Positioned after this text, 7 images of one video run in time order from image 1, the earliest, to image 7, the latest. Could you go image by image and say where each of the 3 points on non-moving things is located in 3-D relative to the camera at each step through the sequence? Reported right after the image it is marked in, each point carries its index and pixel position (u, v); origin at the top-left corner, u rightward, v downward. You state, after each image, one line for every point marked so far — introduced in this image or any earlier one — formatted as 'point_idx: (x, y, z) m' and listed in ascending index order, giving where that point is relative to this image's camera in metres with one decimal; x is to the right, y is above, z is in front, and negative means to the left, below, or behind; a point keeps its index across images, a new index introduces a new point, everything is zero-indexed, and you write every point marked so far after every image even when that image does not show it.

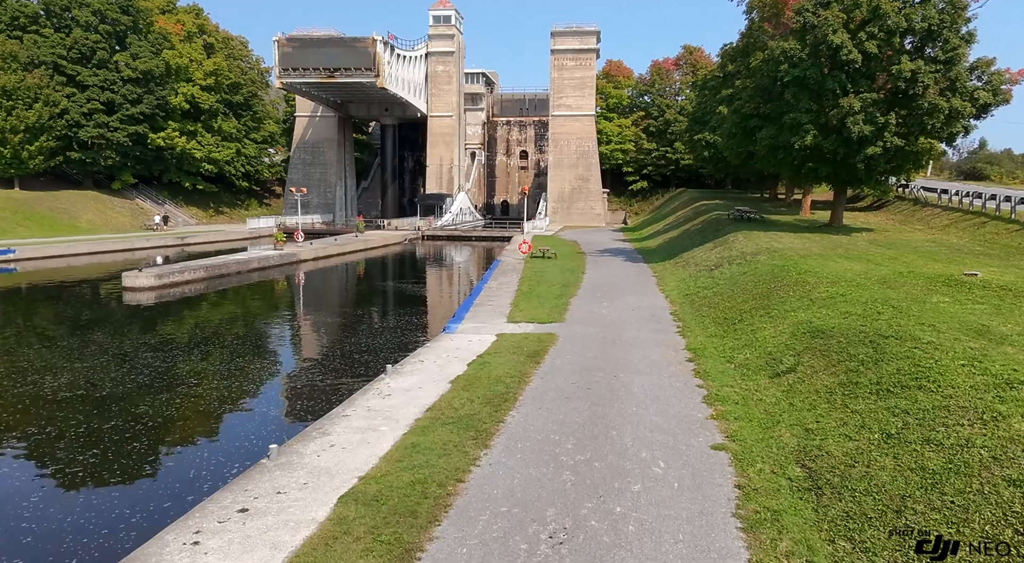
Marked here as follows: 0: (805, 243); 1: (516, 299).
0: (+7.7, +1.0, +17.8) m
1: (+0.1, -0.5, +16.9) m
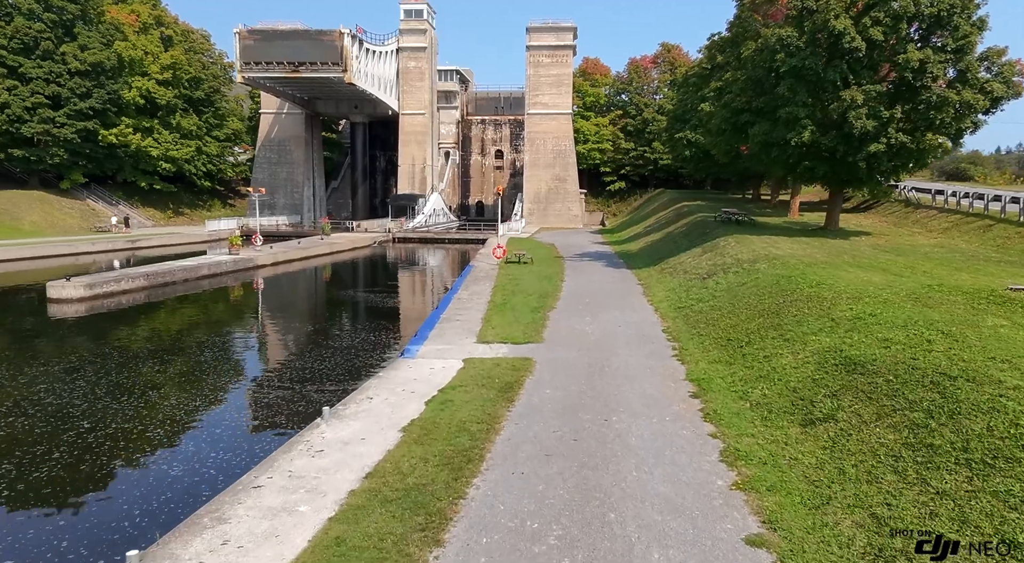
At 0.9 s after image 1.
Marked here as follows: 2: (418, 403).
0: (+7.0, +0.8, +16.2) m
1: (-0.5, -0.7, +15.1) m
2: (-1.2, -1.5, +8.4) m
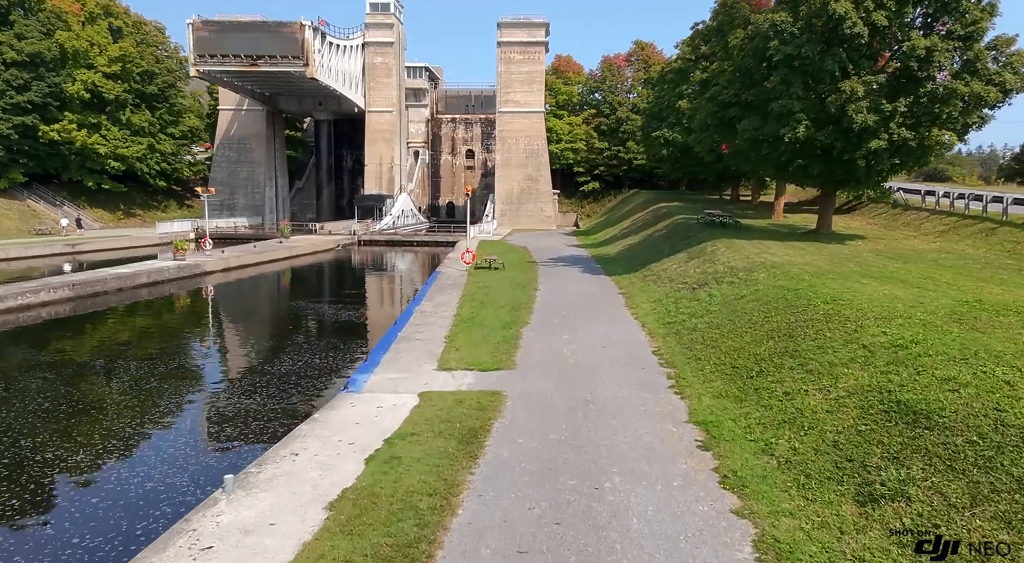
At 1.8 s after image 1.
0: (+6.3, +0.6, +14.7) m
1: (-1.2, -0.9, +13.3) m
2: (-1.5, -1.8, +6.6) m
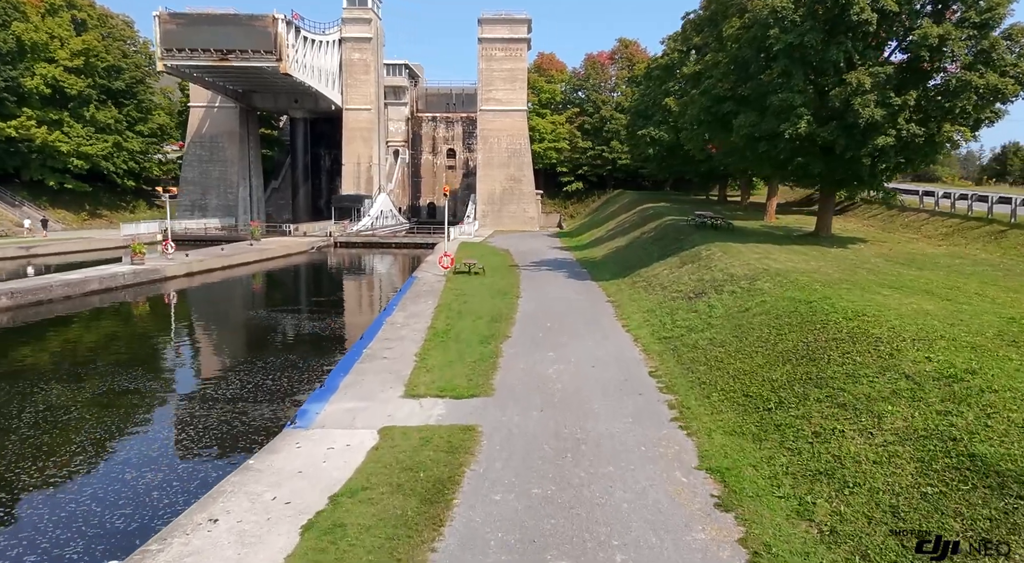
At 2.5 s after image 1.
0: (+5.9, +0.4, +13.5) m
1: (-1.5, -1.1, +11.9) m
2: (-1.7, -1.9, +5.3) m
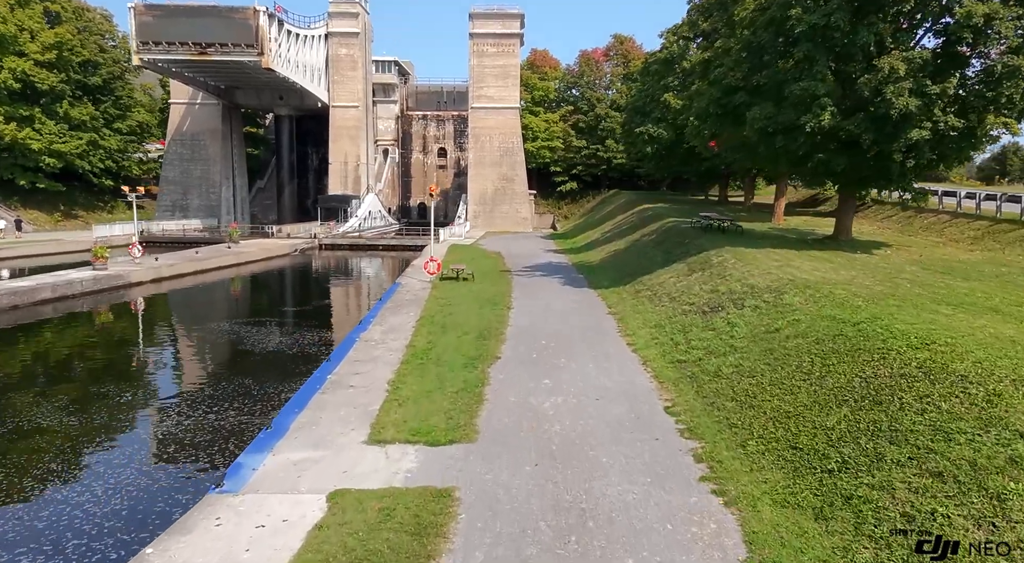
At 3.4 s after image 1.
0: (+5.7, +0.2, +12.0) m
1: (-1.7, -1.3, +10.2) m
2: (-1.8, -2.1, +3.6) m
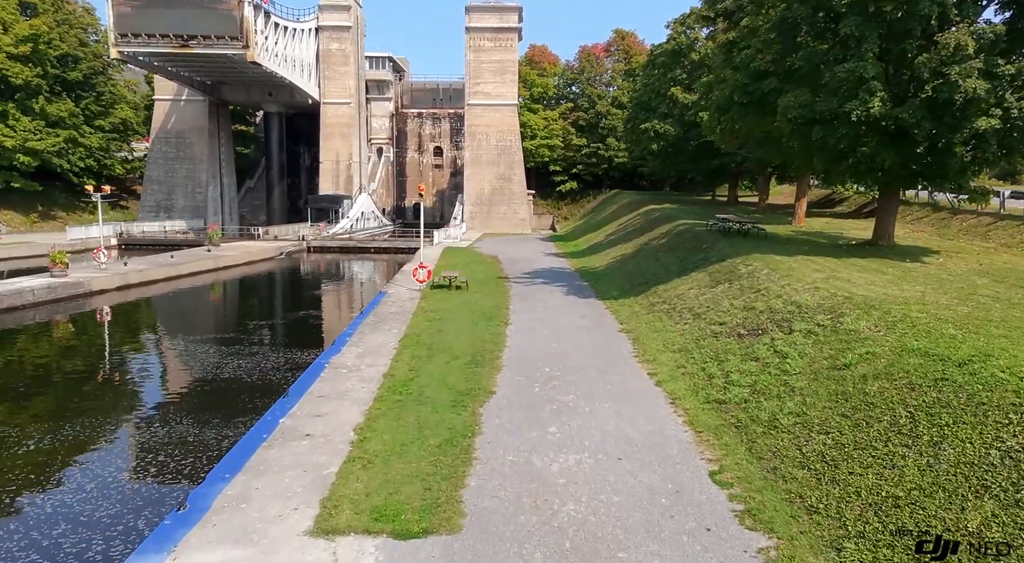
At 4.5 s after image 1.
0: (+5.7, 0.0, +10.0) m
1: (-1.7, -1.6, +8.3) m
2: (-1.8, -2.4, +1.7) m
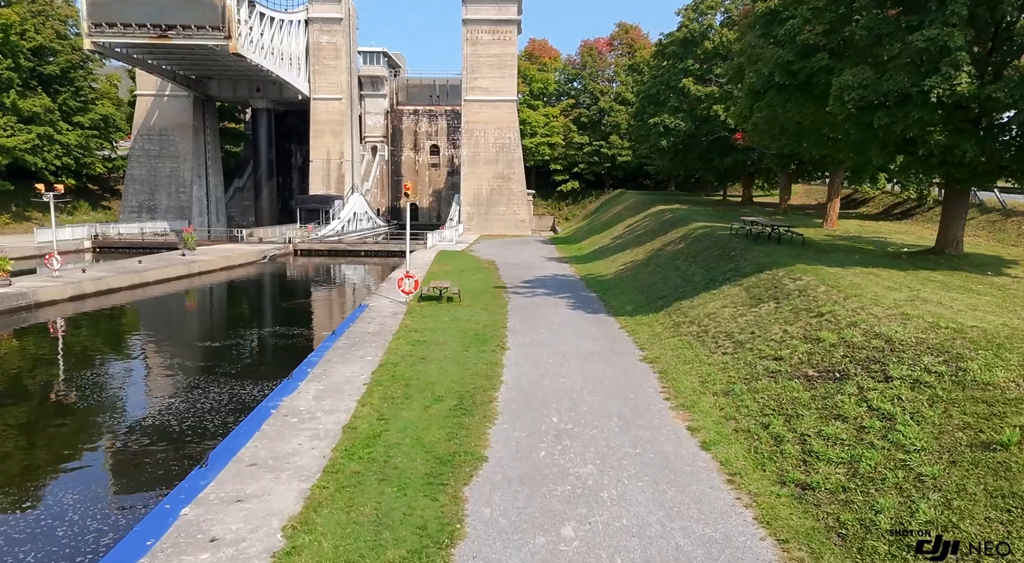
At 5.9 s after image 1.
0: (+5.6, -0.3, +7.7) m
1: (-1.7, -1.9, +6.0) m
2: (-1.9, -2.7, -0.6) m
